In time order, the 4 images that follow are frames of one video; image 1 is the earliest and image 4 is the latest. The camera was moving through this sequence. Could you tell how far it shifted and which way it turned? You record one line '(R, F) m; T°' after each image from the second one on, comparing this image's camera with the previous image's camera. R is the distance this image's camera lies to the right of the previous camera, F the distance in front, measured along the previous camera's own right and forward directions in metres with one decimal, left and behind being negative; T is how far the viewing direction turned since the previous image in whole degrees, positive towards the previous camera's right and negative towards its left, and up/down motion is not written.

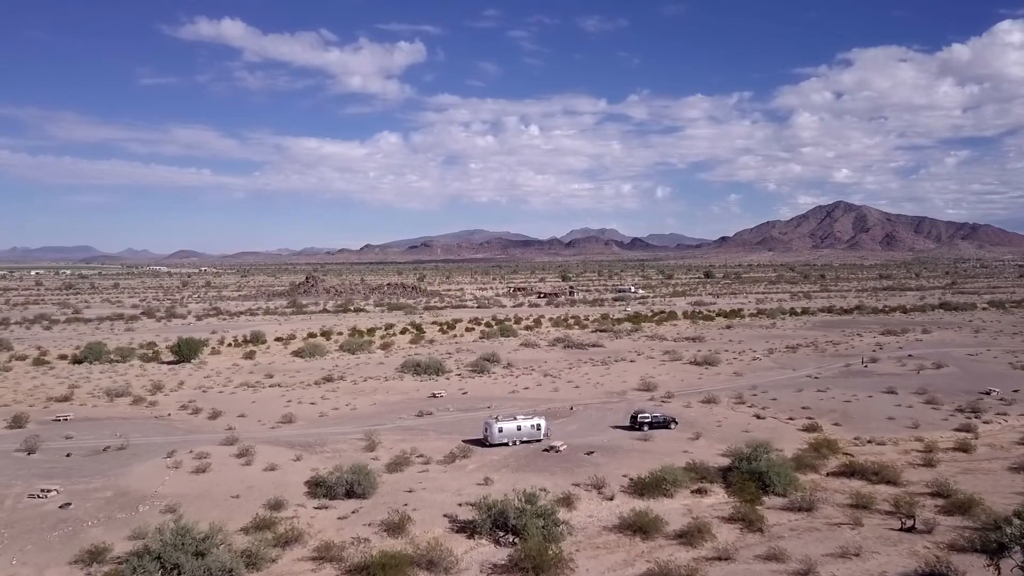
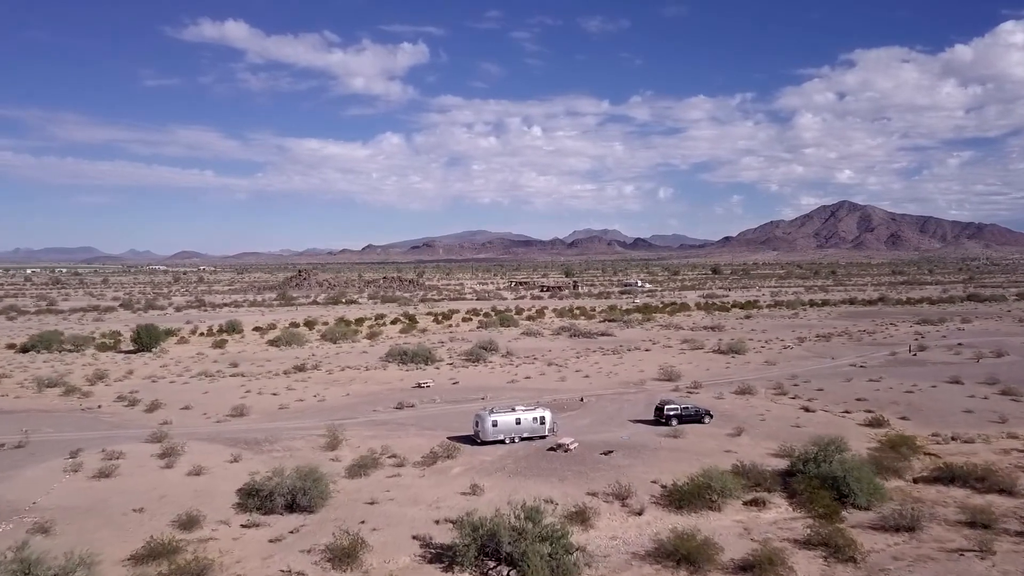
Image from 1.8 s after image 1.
(+0.2, +6.2) m; 0°
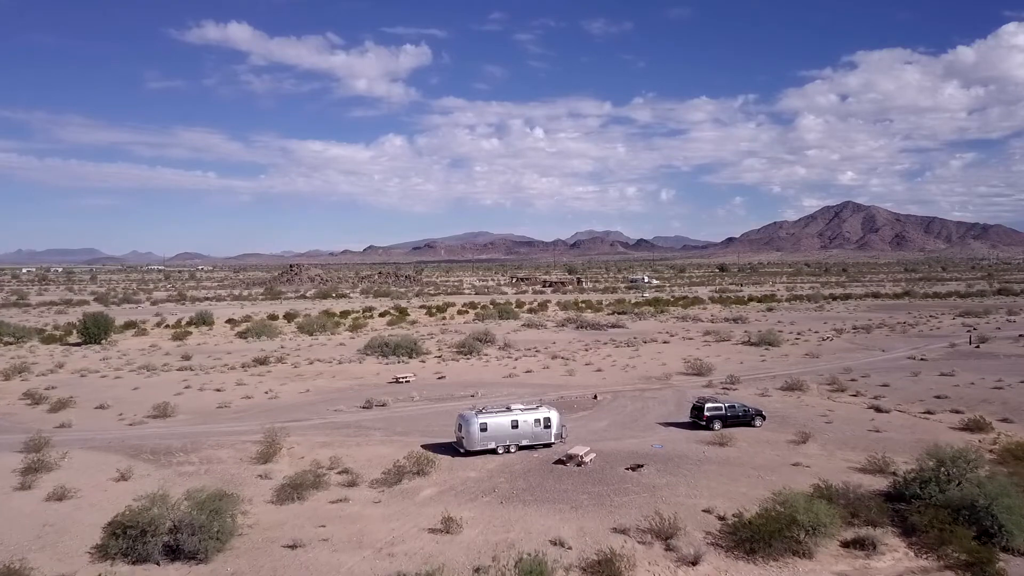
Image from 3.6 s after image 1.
(+0.2, +6.1) m; 0°
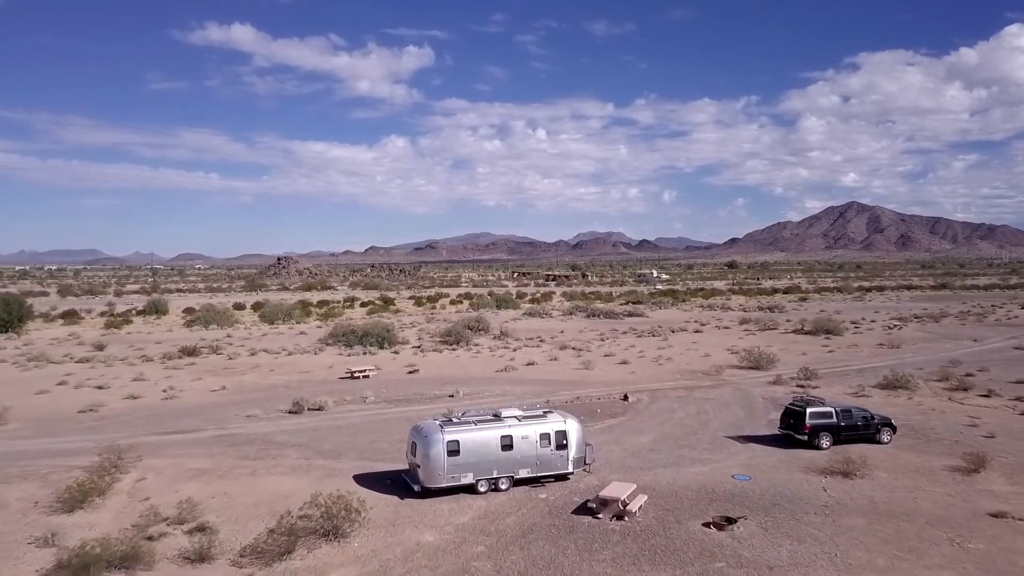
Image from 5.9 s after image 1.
(+0.2, +7.6) m; 0°
